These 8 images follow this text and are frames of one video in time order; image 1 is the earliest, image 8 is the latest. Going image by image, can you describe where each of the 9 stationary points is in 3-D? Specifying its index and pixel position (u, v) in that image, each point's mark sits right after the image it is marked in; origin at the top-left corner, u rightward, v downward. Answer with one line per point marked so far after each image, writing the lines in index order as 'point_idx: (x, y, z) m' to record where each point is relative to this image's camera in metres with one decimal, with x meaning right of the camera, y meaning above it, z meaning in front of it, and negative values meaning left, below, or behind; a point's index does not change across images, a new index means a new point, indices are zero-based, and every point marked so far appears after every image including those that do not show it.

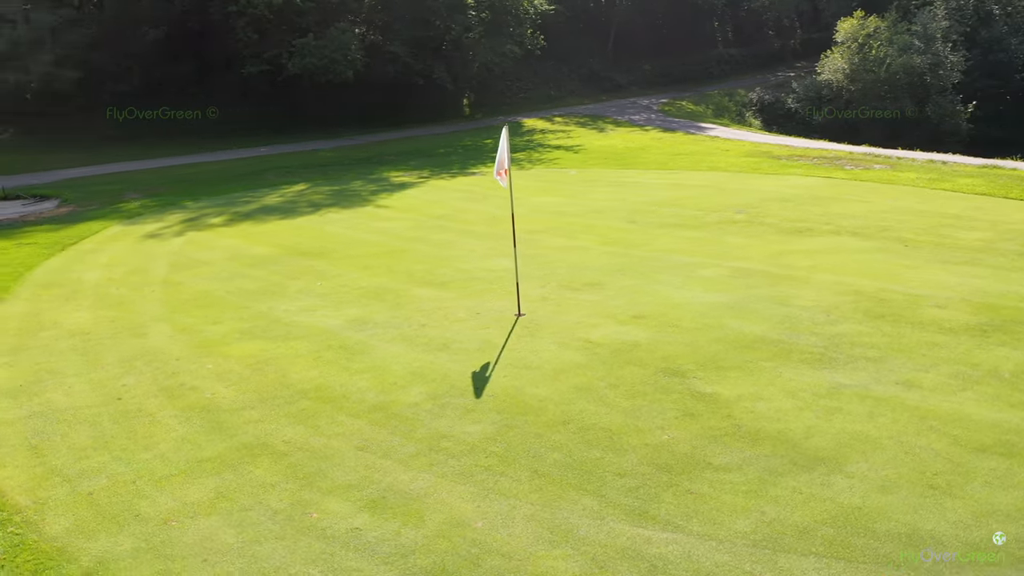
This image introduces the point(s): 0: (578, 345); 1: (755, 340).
0: (+0.5, -0.5, +6.6) m
1: (+1.9, -0.4, +6.5) m
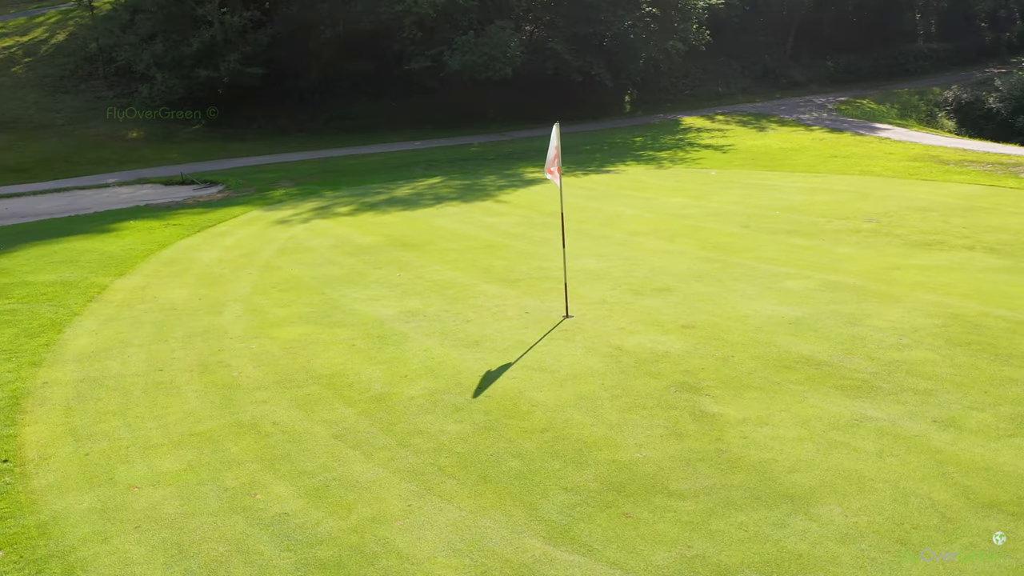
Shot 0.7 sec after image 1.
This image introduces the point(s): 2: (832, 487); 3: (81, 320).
0: (+0.7, -0.5, +6.3) m
1: (+2.0, -0.5, +6.0) m
2: (+1.6, -1.0, +4.2) m
3: (-4.1, -0.3, +7.9) m
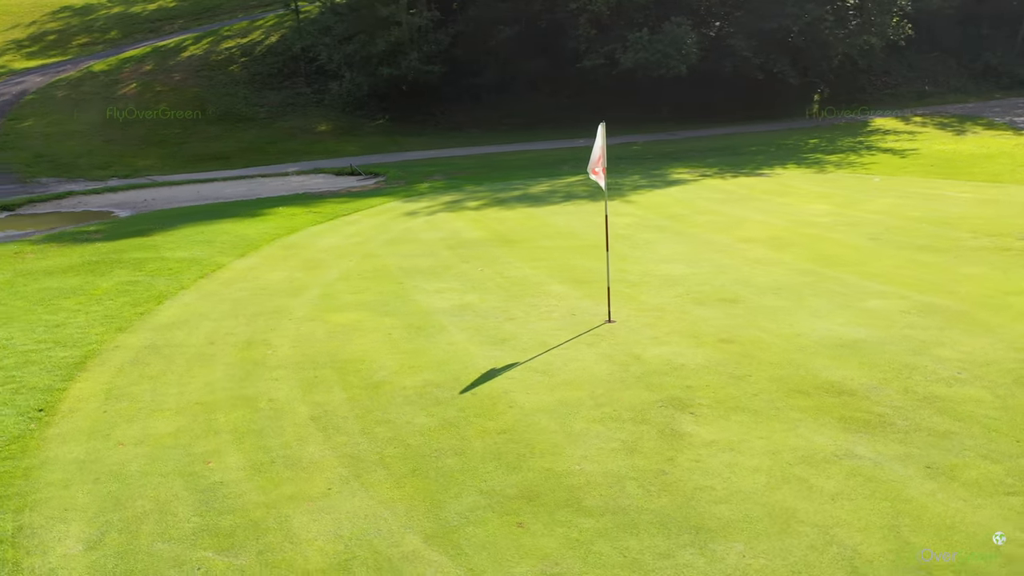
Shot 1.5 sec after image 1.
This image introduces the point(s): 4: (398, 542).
0: (+0.8, -0.5, +6.1) m
1: (+2.0, -0.7, +5.5) m
2: (+1.1, -1.1, +3.8) m
3: (-3.5, 0.0, +8.8) m
4: (-0.5, -1.2, +3.8) m
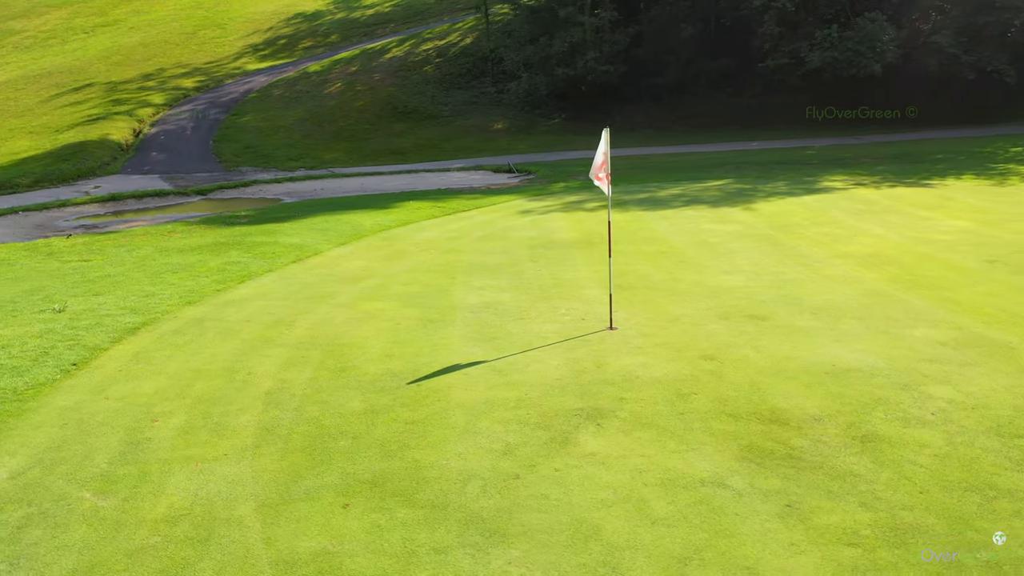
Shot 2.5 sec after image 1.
0: (+0.5, -0.6, +6.1) m
1: (+1.5, -0.8, +5.2) m
2: (+0.2, -1.1, +3.8) m
3: (-2.9, +0.2, +9.8) m
4: (-1.4, -1.1, +4.2) m
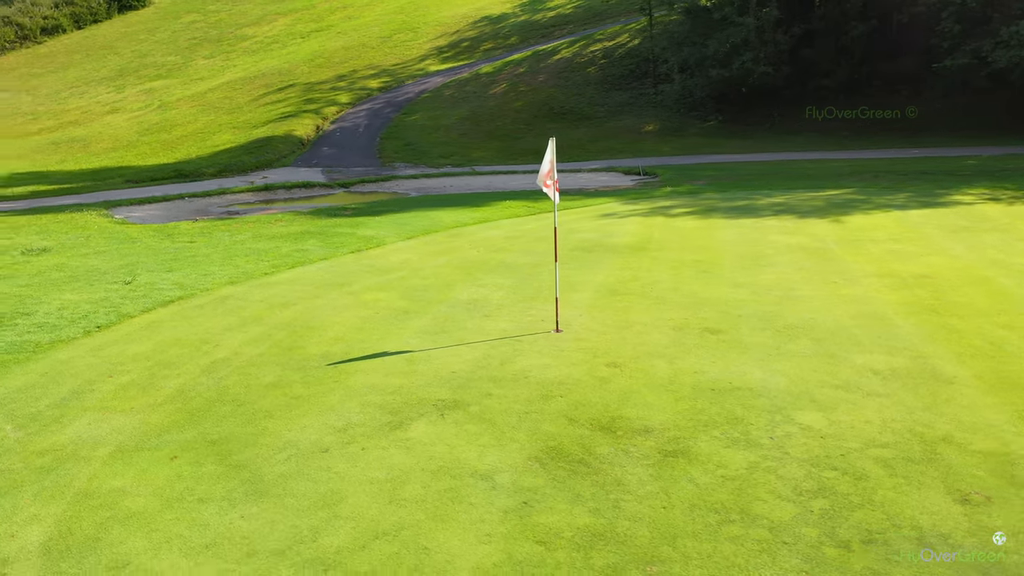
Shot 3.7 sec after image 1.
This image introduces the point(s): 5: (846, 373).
0: (-0.2, -0.6, +6.5) m
1: (+0.5, -0.8, +5.3) m
2: (-1.1, -1.1, +4.4) m
3: (-2.5, +0.3, +10.9) m
4: (-2.6, -1.0, +5.1) m
5: (+2.5, -0.6, +6.2) m
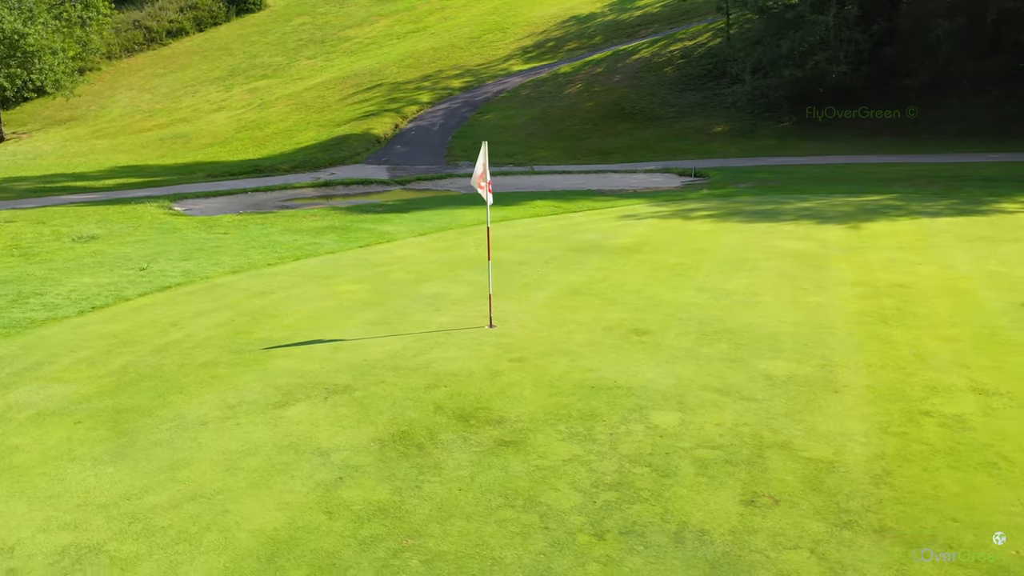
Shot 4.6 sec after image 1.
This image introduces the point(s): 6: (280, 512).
0: (-0.9, -0.5, +6.9) m
1: (-0.4, -0.8, +5.7) m
2: (-2.1, -1.0, +4.9) m
3: (-2.6, +0.5, +11.6) m
4: (-3.4, -0.9, +5.9) m
5: (+1.7, -0.7, +6.2) m
6: (-1.2, -1.2, +4.3) m
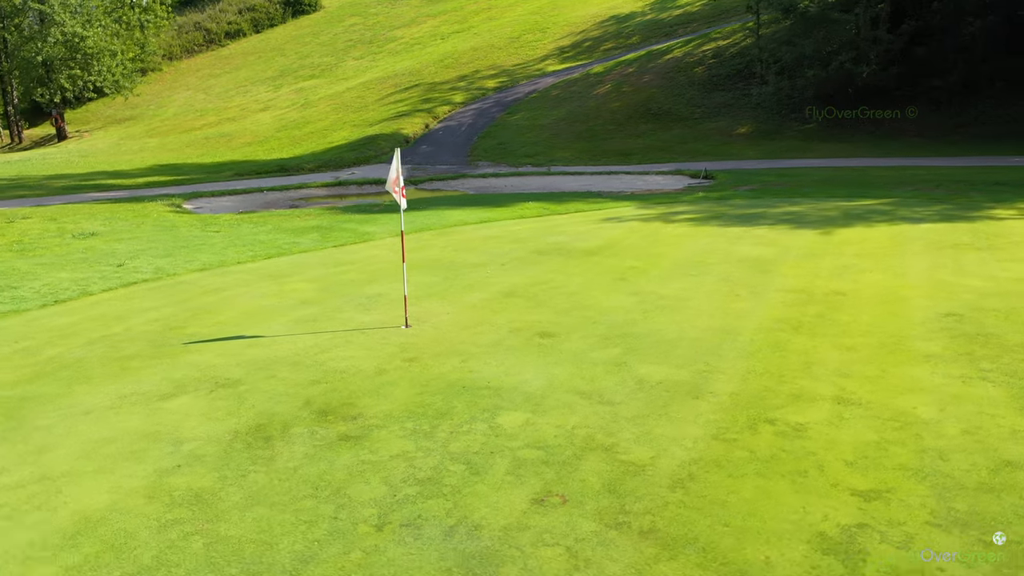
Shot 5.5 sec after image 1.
0: (-1.8, -0.5, +7.3) m
1: (-1.4, -0.8, +6.0) m
2: (-3.2, -1.0, +5.3) m
3: (-3.1, +0.5, +12.0) m
4: (-4.4, -0.8, +6.4) m
5: (+0.7, -0.7, +6.4) m
6: (-2.3, -1.2, +4.7) m
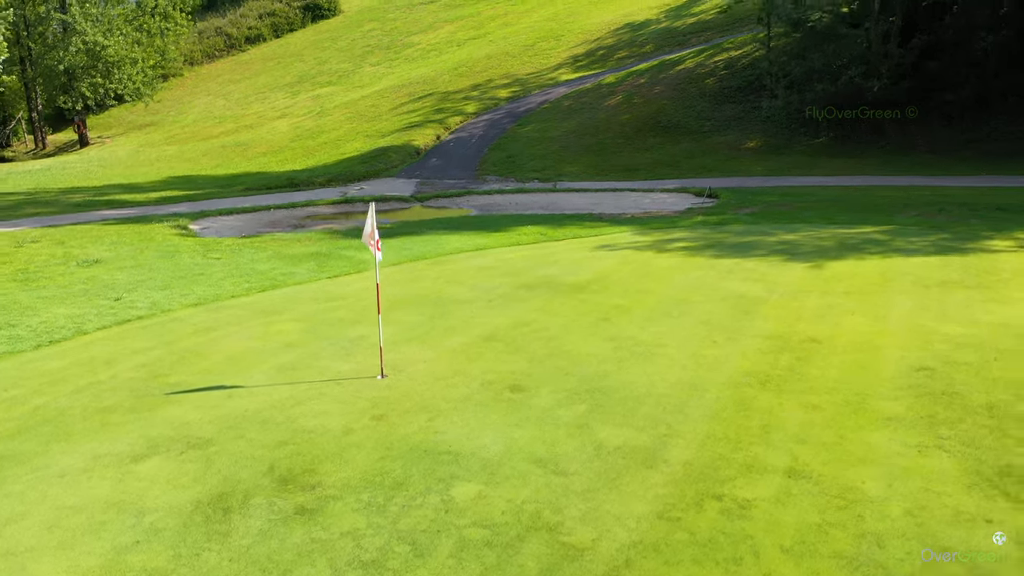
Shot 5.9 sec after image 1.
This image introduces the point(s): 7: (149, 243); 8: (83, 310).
0: (-2.1, -1.1, +7.5) m
1: (-1.7, -1.4, +6.2) m
2: (-3.5, -1.5, +5.6) m
3: (-3.3, 0.0, +12.2) m
4: (-4.7, -1.3, +6.7) m
5: (+0.4, -1.2, +6.5) m
6: (-2.6, -1.7, +4.9) m
7: (-6.9, +0.8, +15.8) m
8: (-5.7, -0.3, +11.0) m
